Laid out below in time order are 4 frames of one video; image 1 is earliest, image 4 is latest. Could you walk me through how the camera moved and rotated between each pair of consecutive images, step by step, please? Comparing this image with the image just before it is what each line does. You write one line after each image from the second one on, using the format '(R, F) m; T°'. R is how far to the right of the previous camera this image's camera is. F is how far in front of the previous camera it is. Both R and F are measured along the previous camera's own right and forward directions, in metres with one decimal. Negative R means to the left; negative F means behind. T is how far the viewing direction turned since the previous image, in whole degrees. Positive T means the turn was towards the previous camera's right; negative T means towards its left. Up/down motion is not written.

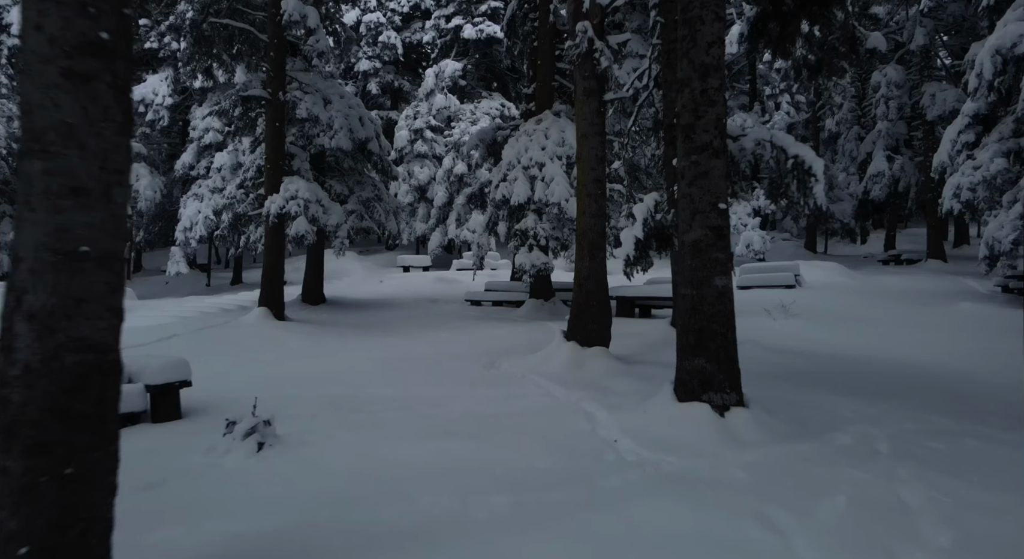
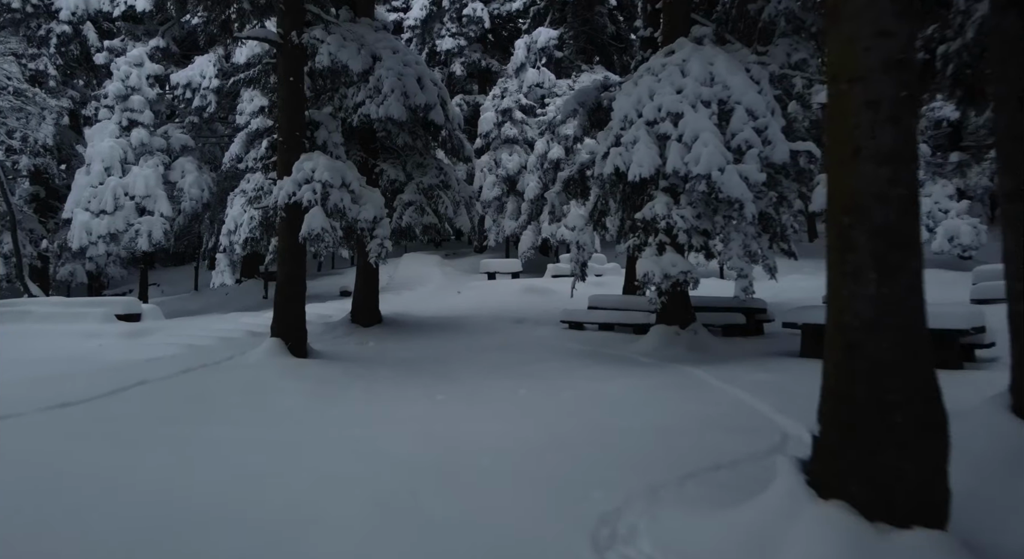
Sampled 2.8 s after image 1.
(-0.2, +5.2) m; -9°
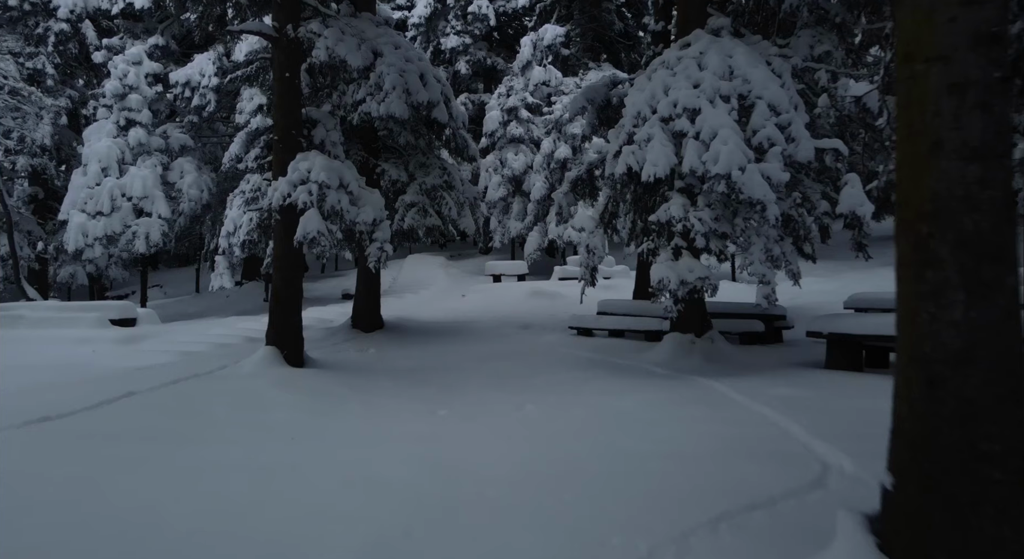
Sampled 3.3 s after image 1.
(0.0, +0.5) m; 0°
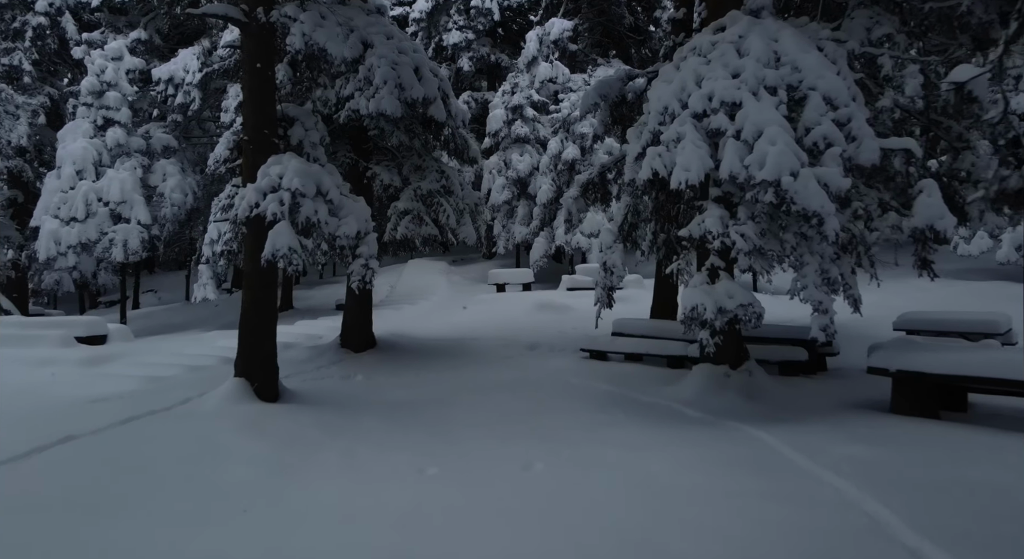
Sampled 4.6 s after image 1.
(0.0, +1.4) m; 0°
